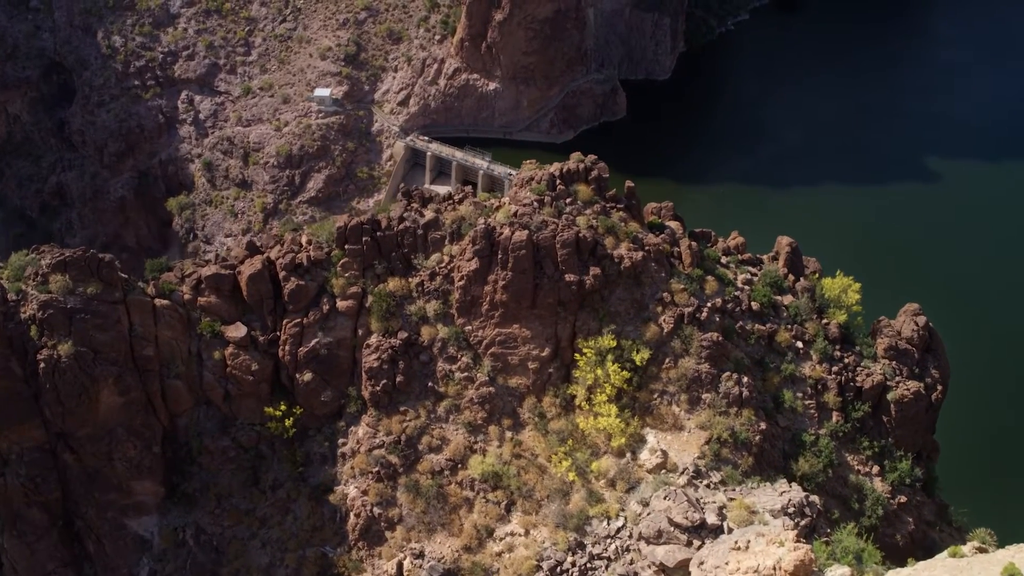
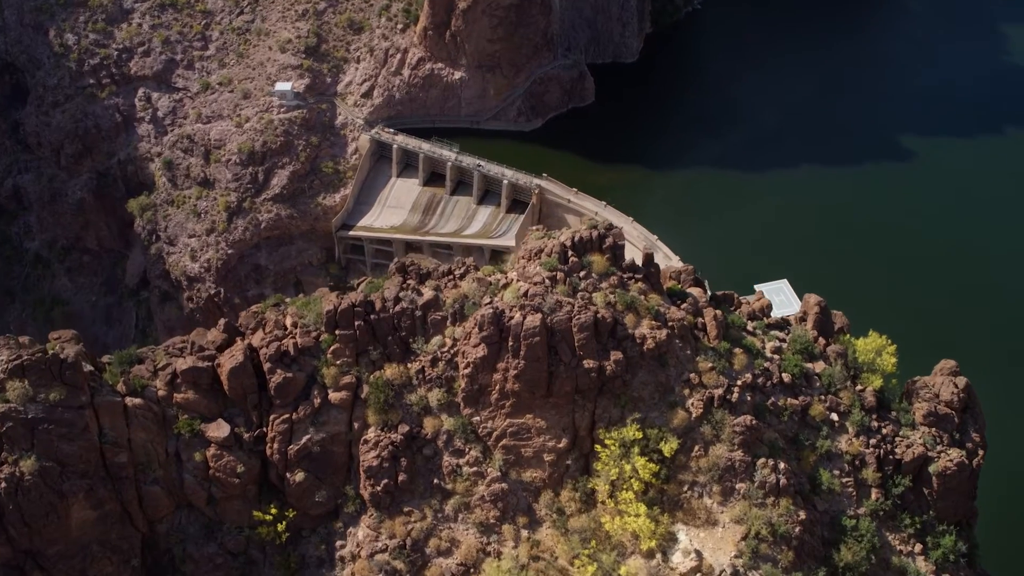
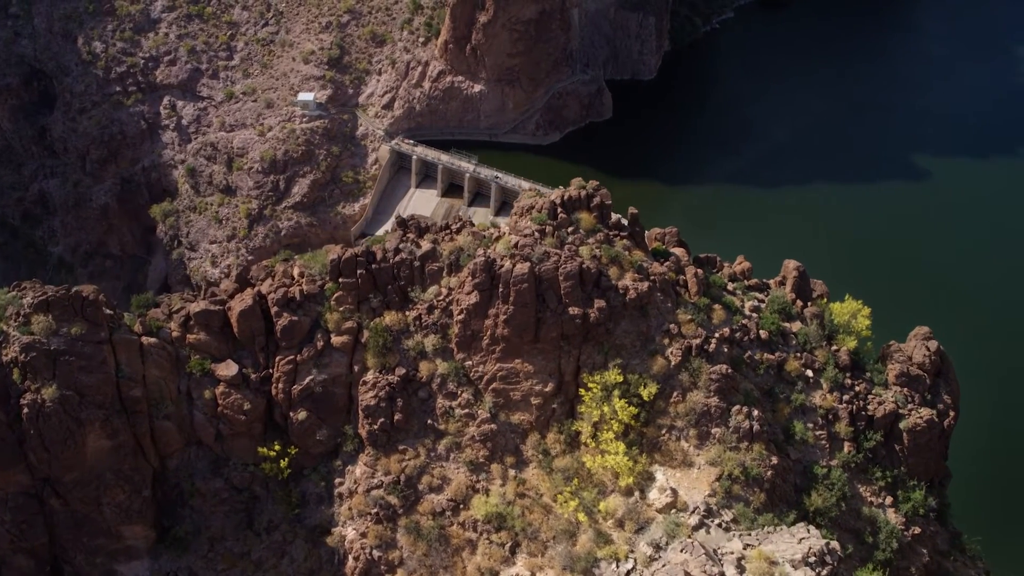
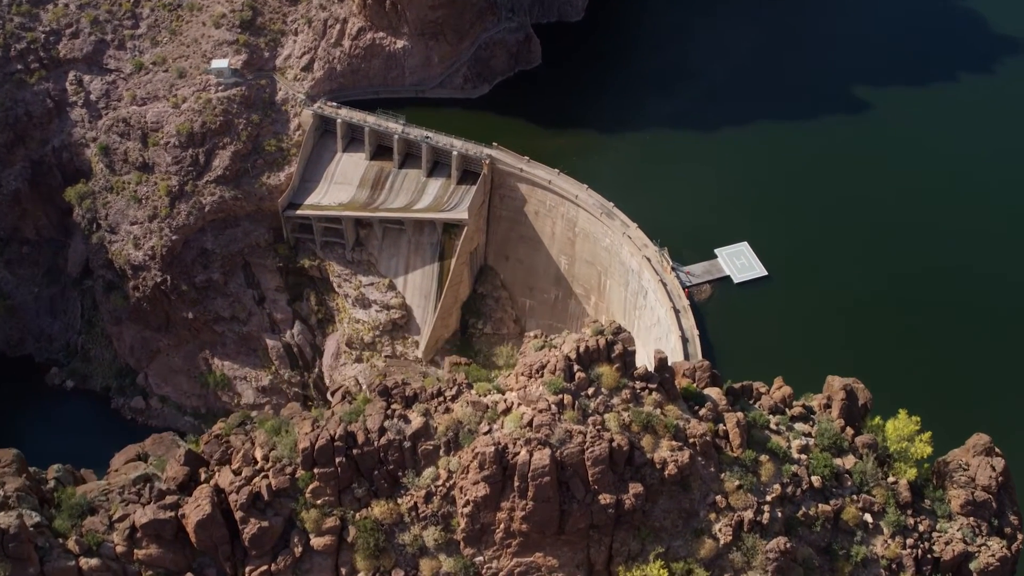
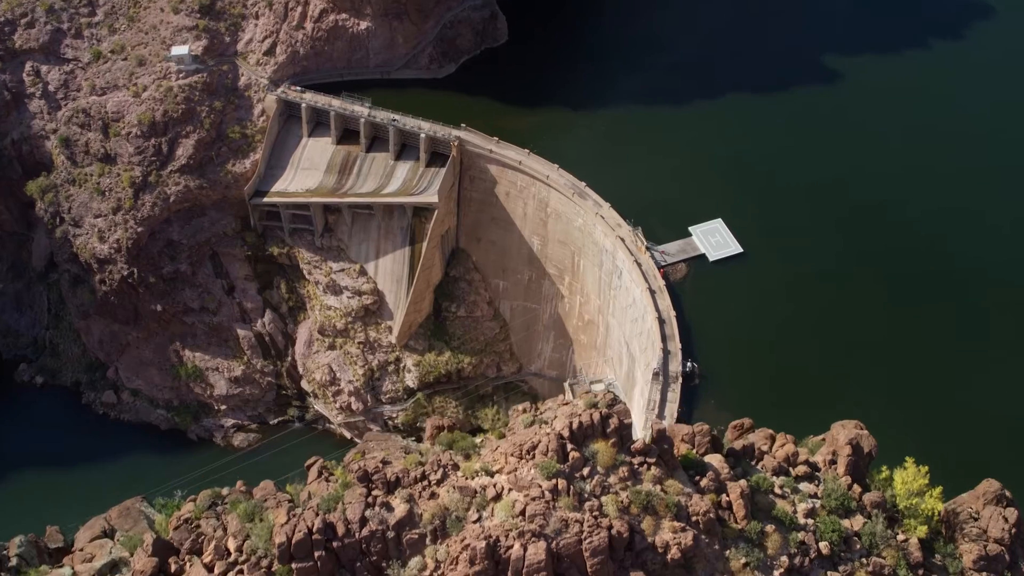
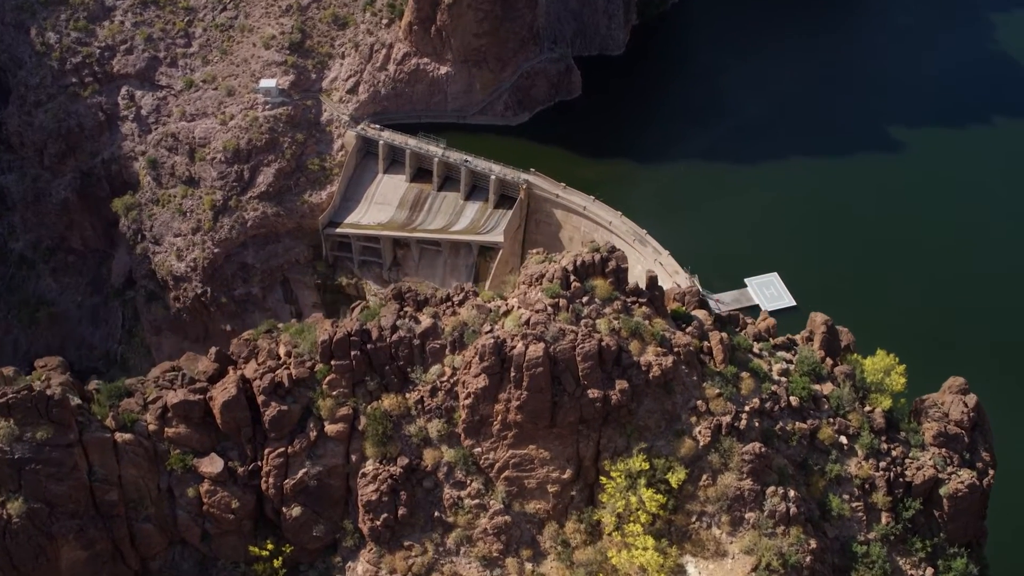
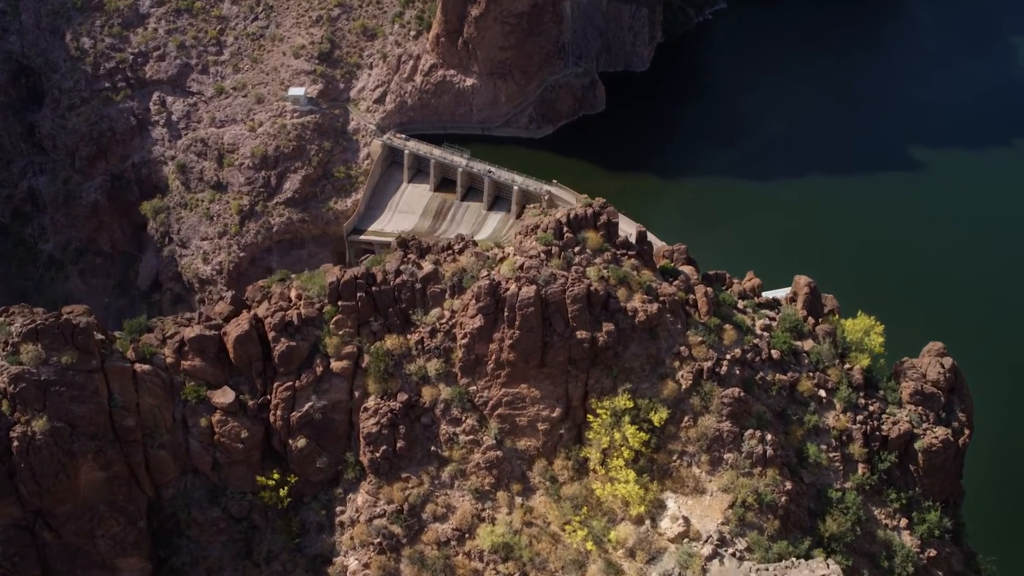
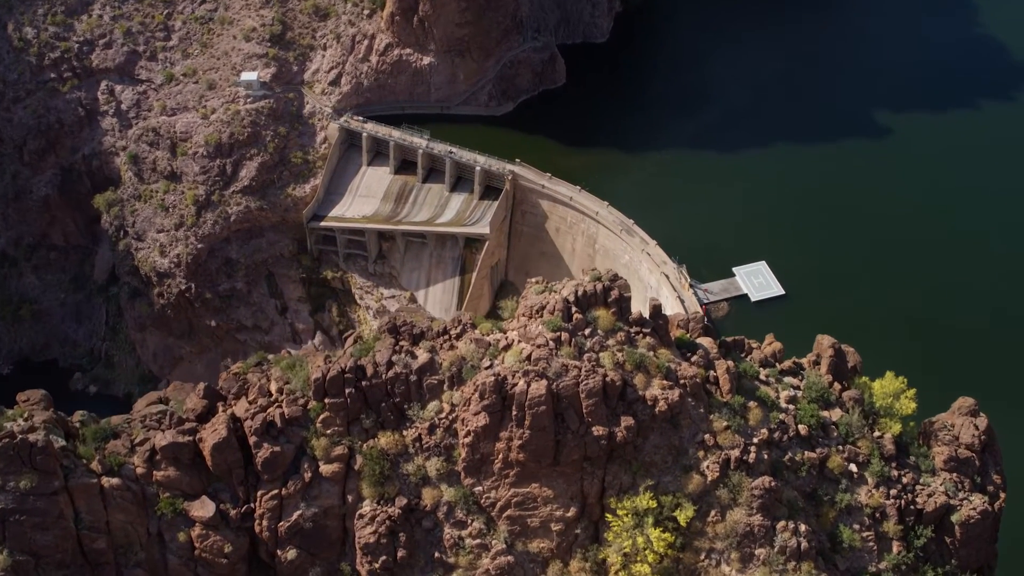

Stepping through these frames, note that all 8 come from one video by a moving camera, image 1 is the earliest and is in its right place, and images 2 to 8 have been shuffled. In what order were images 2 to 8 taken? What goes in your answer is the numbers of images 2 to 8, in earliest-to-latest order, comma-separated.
3, 7, 2, 6, 8, 4, 5
